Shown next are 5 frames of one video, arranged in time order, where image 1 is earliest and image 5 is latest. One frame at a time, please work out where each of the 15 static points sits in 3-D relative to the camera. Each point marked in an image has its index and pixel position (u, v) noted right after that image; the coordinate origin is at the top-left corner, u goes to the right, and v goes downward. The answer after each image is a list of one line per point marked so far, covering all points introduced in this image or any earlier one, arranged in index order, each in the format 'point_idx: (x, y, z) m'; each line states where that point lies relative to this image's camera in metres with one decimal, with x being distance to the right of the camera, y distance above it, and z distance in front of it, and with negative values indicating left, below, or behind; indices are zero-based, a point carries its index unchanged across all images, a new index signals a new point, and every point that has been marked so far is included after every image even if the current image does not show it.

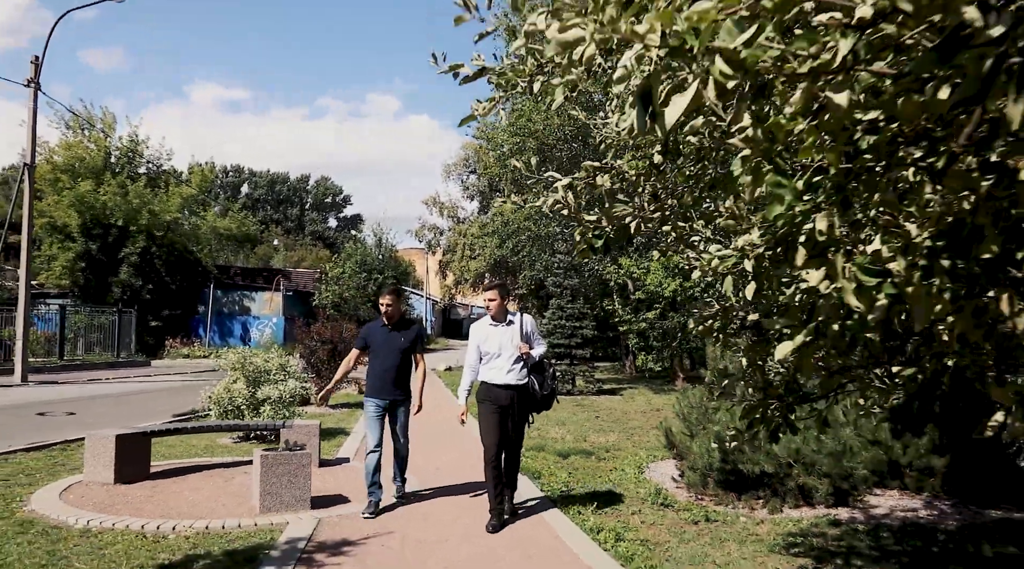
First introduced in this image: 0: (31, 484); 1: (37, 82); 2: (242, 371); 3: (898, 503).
0: (-4.5, -1.9, +7.3) m
1: (-12.1, +5.2, +19.9) m
2: (-3.7, -1.2, +10.7) m
3: (+3.6, -2.1, +7.3) m
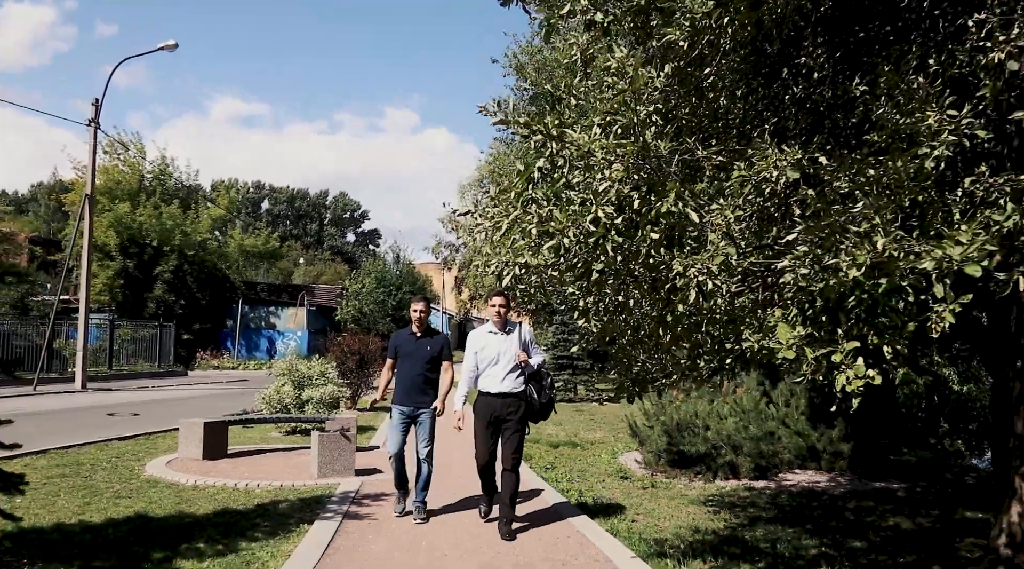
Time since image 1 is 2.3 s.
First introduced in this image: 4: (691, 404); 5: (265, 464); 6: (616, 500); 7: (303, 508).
0: (-4.6, -2.1, +9.6) m
1: (-11.9, +4.7, +22.4) m
2: (-3.7, -1.5, +12.9) m
3: (+3.6, -2.3, +9.4) m
4: (+2.3, -1.5, +9.8) m
5: (-2.9, -2.1, +9.1) m
6: (+1.0, -2.1, +7.7) m
7: (-1.8, -2.0, +6.9) m
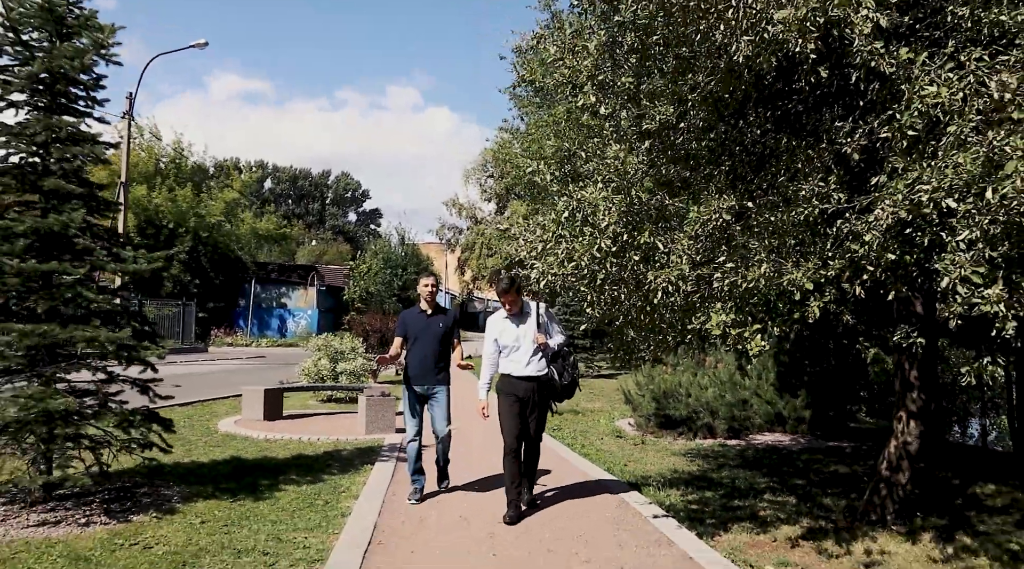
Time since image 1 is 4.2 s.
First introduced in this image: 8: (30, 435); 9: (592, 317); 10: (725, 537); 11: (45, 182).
0: (-4.4, -2.0, +11.3) m
1: (-11.7, +5.2, +23.9) m
2: (-3.5, -1.2, +14.7) m
3: (+3.7, -2.2, +11.1) m
4: (+2.4, -1.3, +11.5) m
5: (-2.7, -1.9, +10.8) m
6: (+1.2, -2.0, +9.5) m
7: (-1.7, -1.9, +8.6) m
8: (-3.4, -1.1, +5.6) m
9: (+0.6, -0.2, +5.7) m
10: (+1.5, -1.8, +5.6) m
11: (-3.4, +0.7, +5.6) m
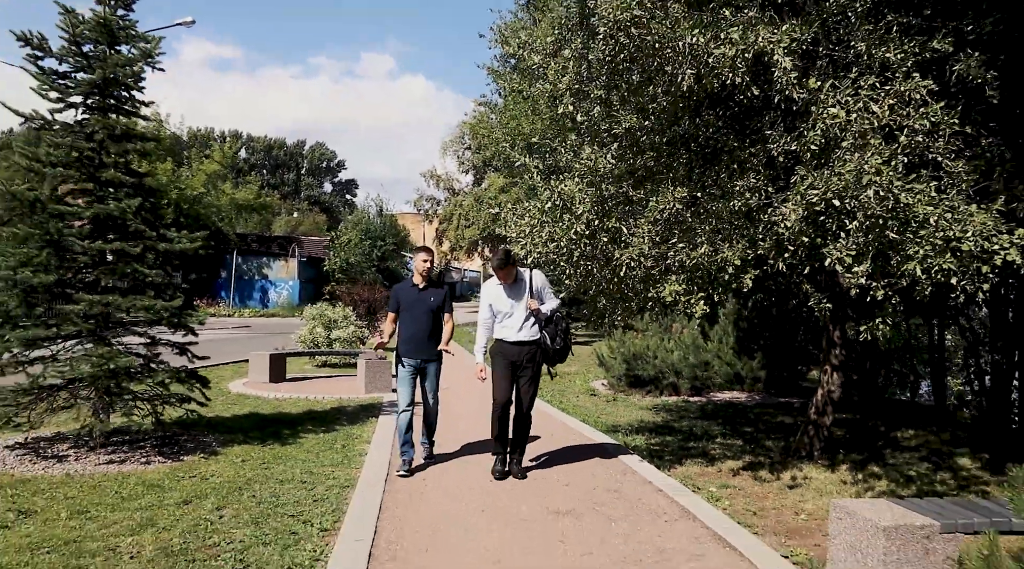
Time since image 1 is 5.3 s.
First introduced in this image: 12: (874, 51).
0: (-4.6, -1.5, +12.3) m
1: (-12.3, +6.1, +24.4) m
2: (-3.9, -0.7, +15.6) m
3: (+3.5, -1.8, +12.4) m
4: (+2.2, -0.9, +12.7) m
5: (-2.9, -1.5, +11.9) m
6: (+1.0, -1.7, +10.7) m
7: (-1.8, -1.6, +9.7) m
8: (-3.5, -0.9, +6.6) m
9: (+0.5, 0.0, +6.8) m
10: (+1.5, -1.6, +6.8) m
11: (-3.4, +0.9, +6.5) m
12: (+2.4, +1.5, +5.1) m
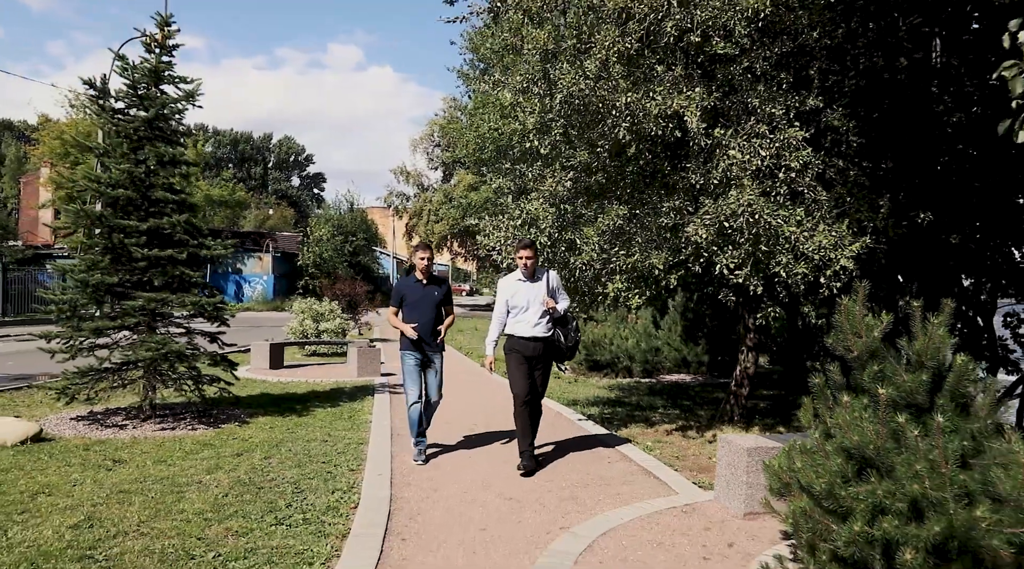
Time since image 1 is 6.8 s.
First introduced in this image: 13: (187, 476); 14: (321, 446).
0: (-5.1, -1.5, +13.7) m
1: (-13.3, +6.2, +25.4) m
2: (-4.5, -0.6, +17.1) m
3: (+3.0, -1.7, +14.1) m
4: (+1.7, -0.8, +14.4) m
5: (-3.4, -1.5, +13.3) m
6: (+0.6, -1.6, +12.3) m
7: (-2.2, -1.5, +11.2) m
8: (-3.7, -0.9, +8.0) m
9: (+0.3, 0.0, +8.4) m
10: (+1.2, -1.6, +8.5) m
11: (-3.7, +0.9, +8.0) m
12: (+2.2, +1.5, +6.7) m
13: (-2.5, -1.5, +6.0) m
14: (-1.8, -1.5, +7.3) m
